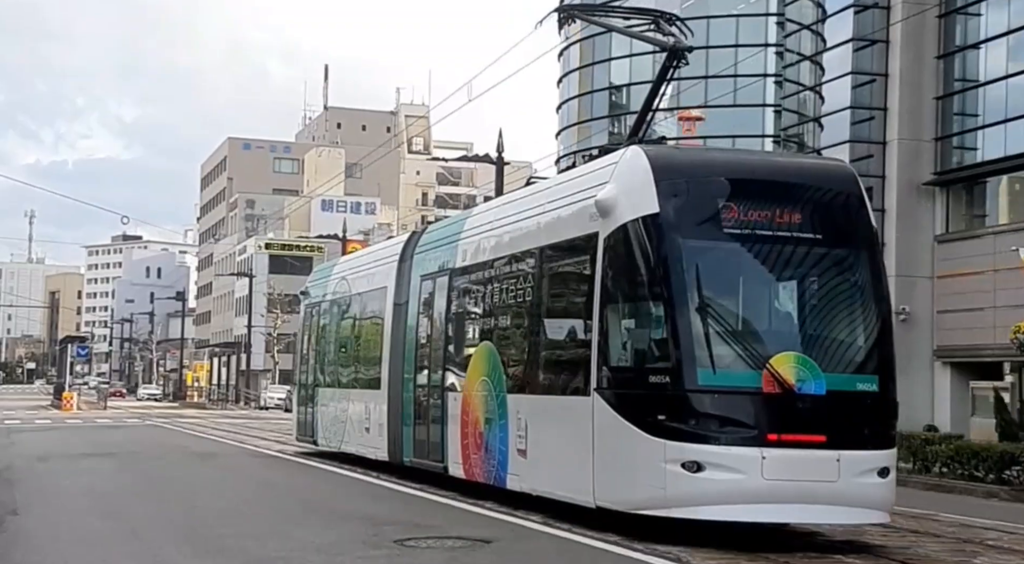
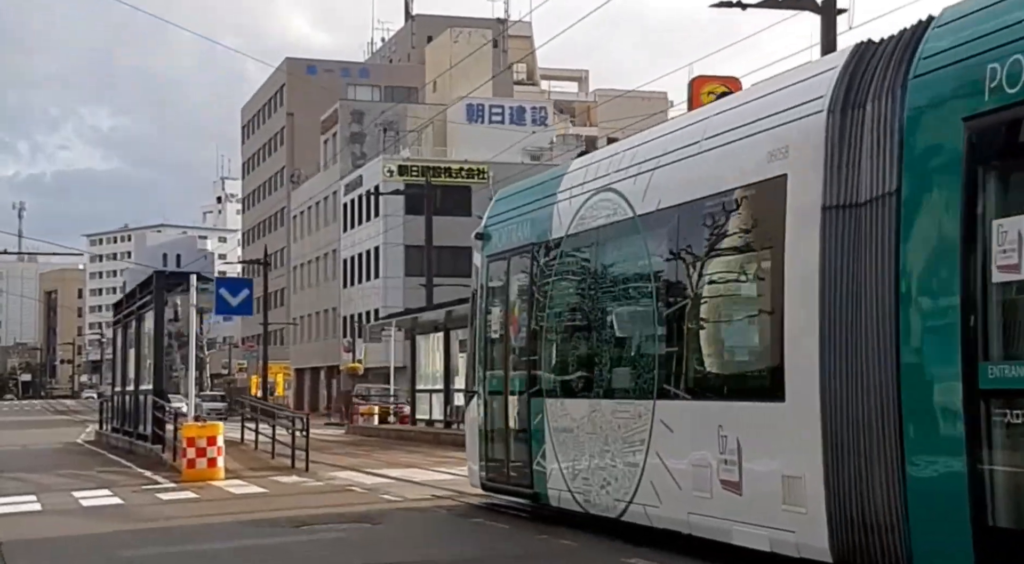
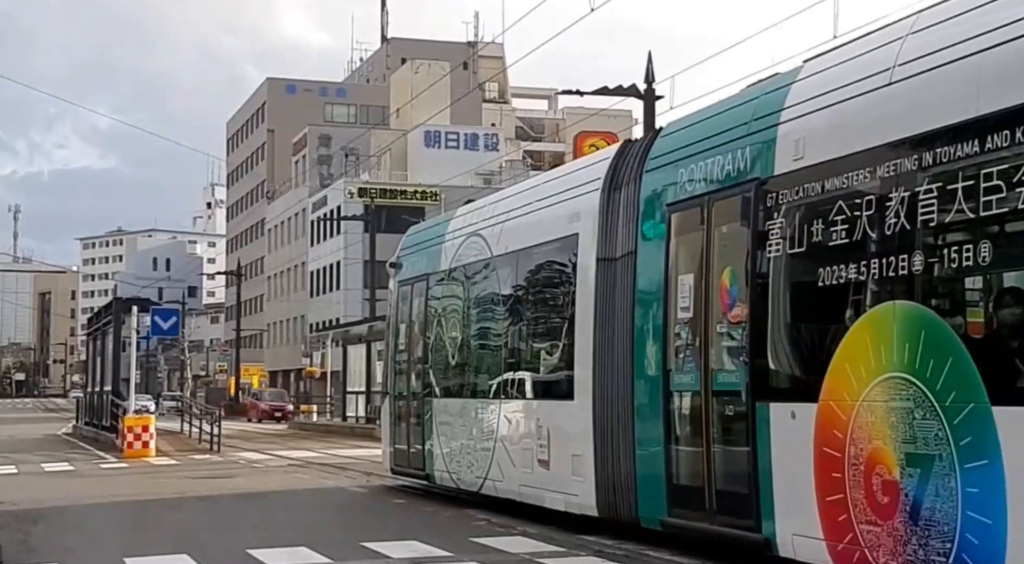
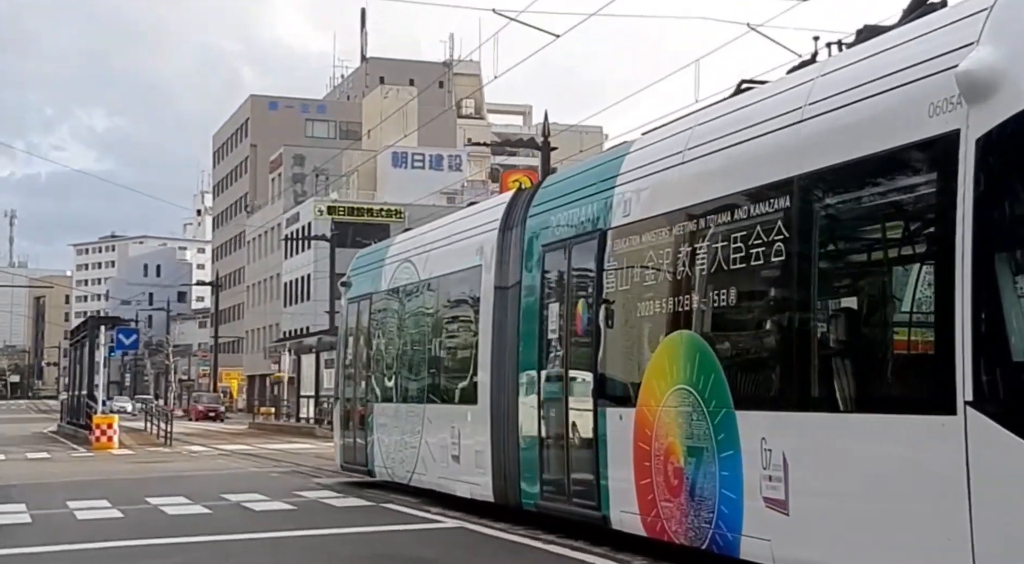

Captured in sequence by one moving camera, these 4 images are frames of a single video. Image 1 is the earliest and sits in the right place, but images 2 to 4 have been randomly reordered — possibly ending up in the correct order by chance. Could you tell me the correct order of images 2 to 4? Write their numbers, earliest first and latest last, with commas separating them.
4, 3, 2
